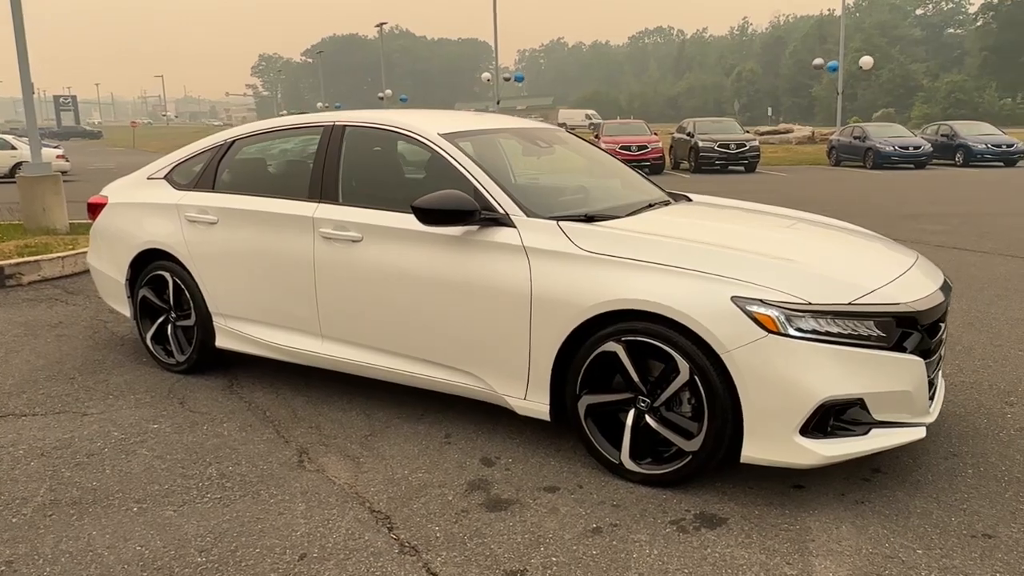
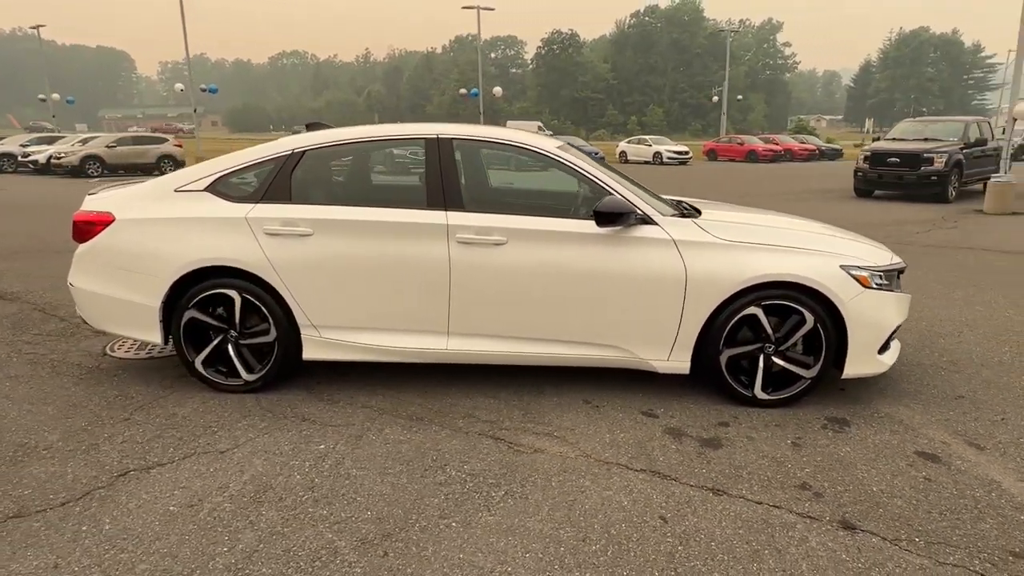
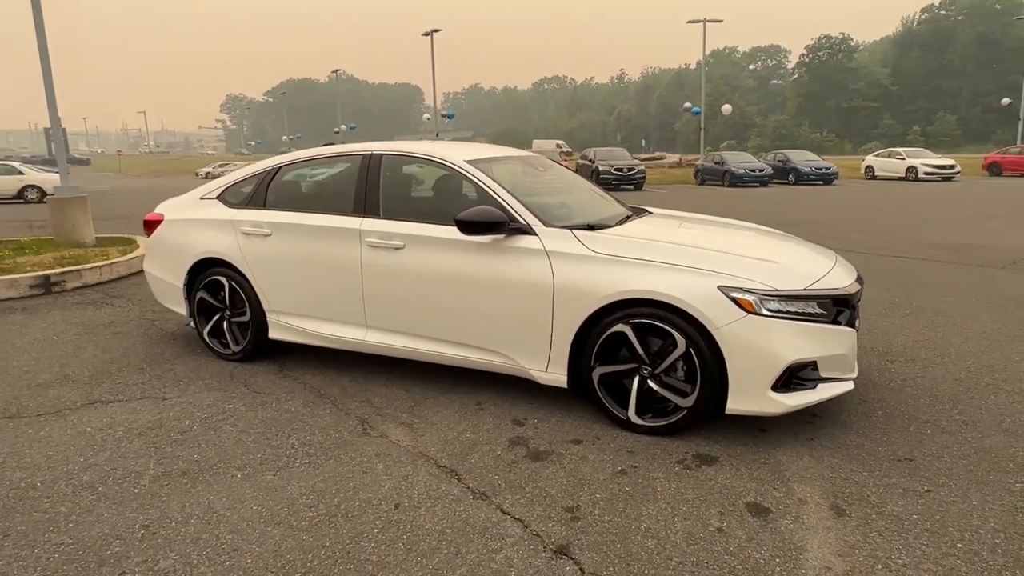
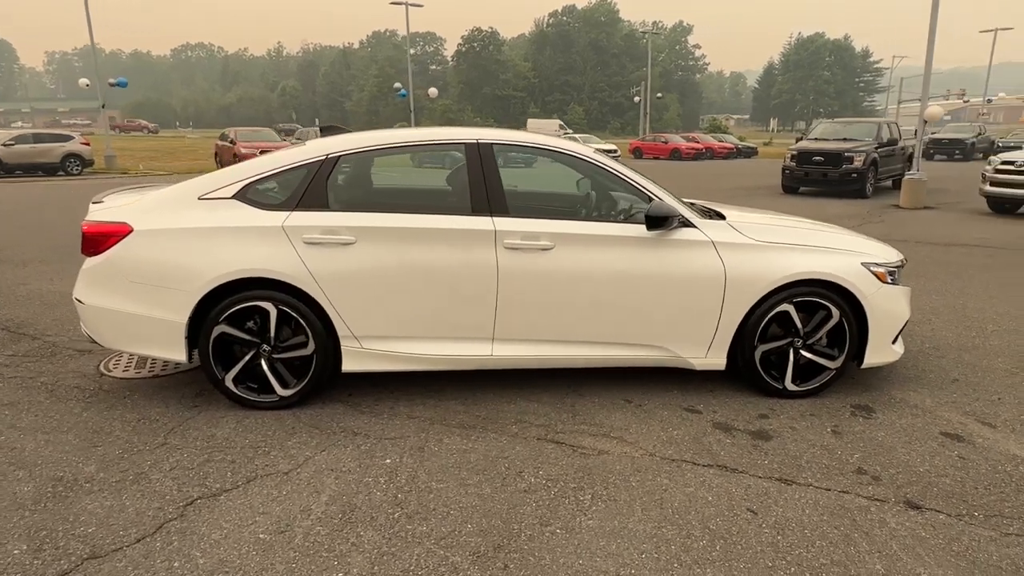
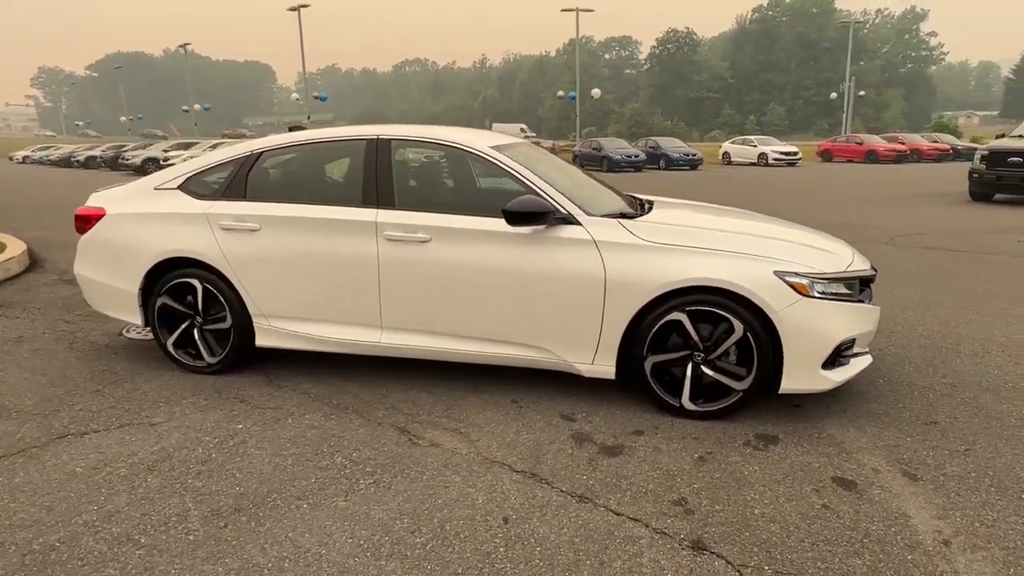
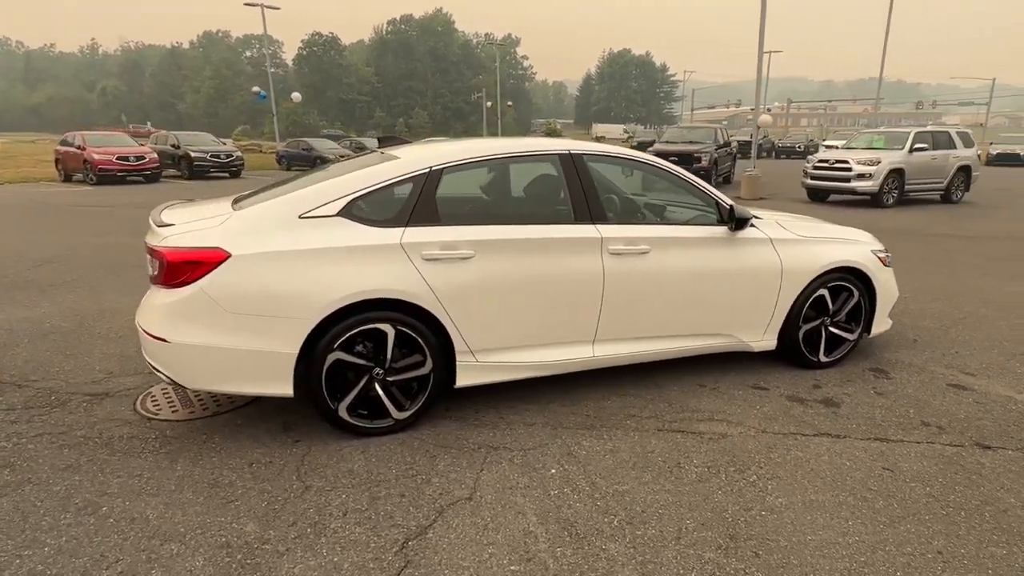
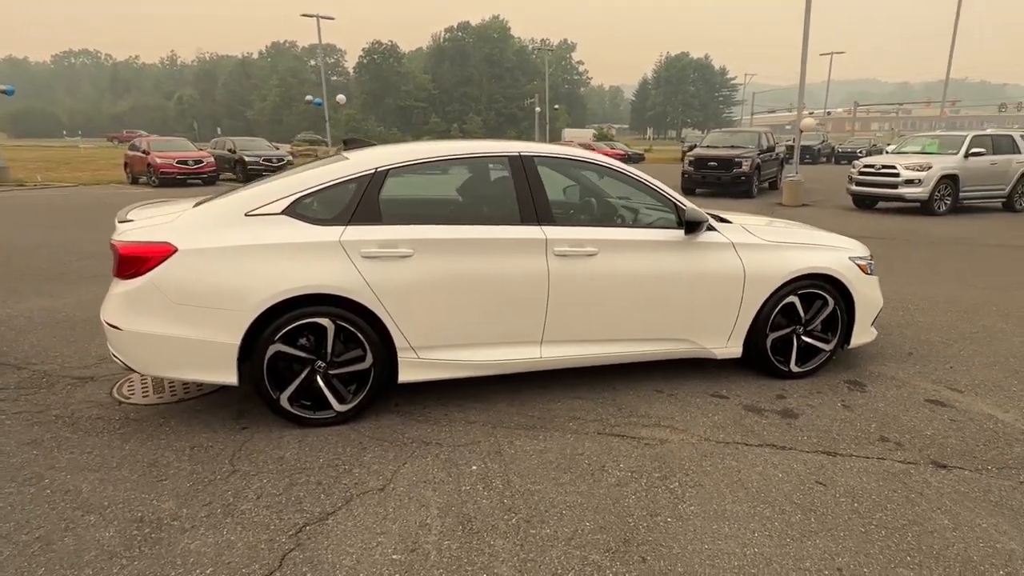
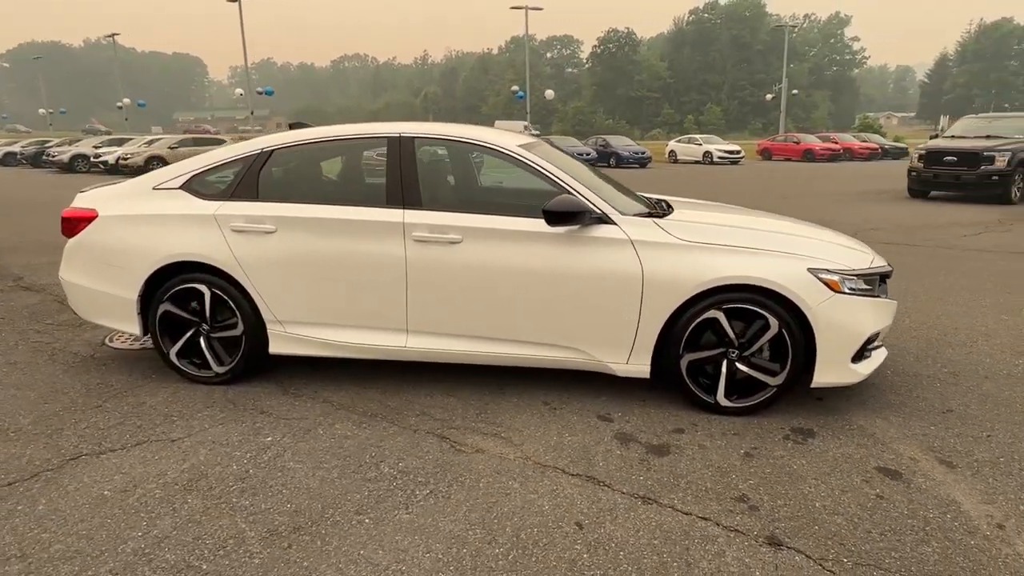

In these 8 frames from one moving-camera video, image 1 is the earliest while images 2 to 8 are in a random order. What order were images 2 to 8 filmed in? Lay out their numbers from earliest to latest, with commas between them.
3, 5, 8, 2, 4, 7, 6
